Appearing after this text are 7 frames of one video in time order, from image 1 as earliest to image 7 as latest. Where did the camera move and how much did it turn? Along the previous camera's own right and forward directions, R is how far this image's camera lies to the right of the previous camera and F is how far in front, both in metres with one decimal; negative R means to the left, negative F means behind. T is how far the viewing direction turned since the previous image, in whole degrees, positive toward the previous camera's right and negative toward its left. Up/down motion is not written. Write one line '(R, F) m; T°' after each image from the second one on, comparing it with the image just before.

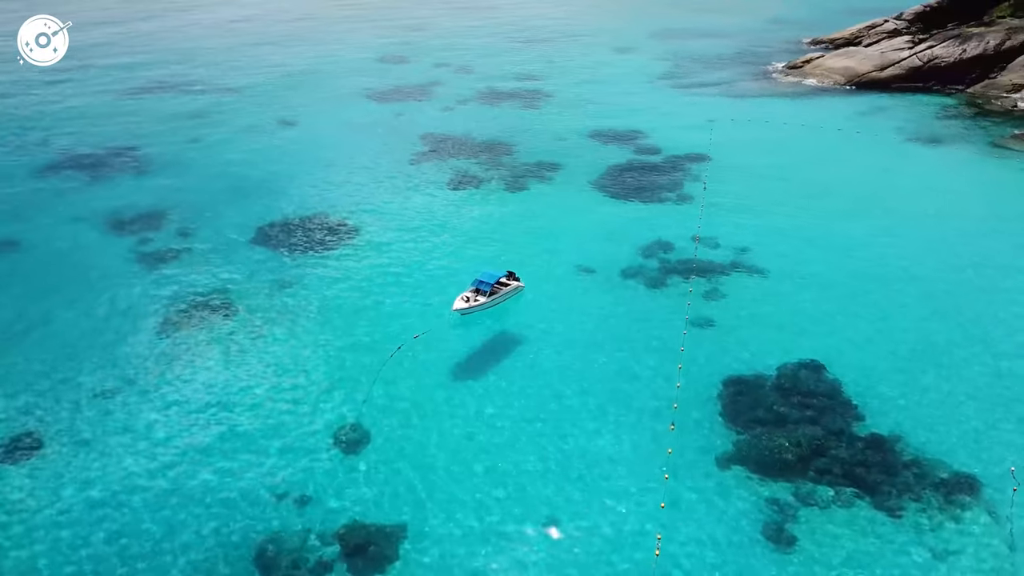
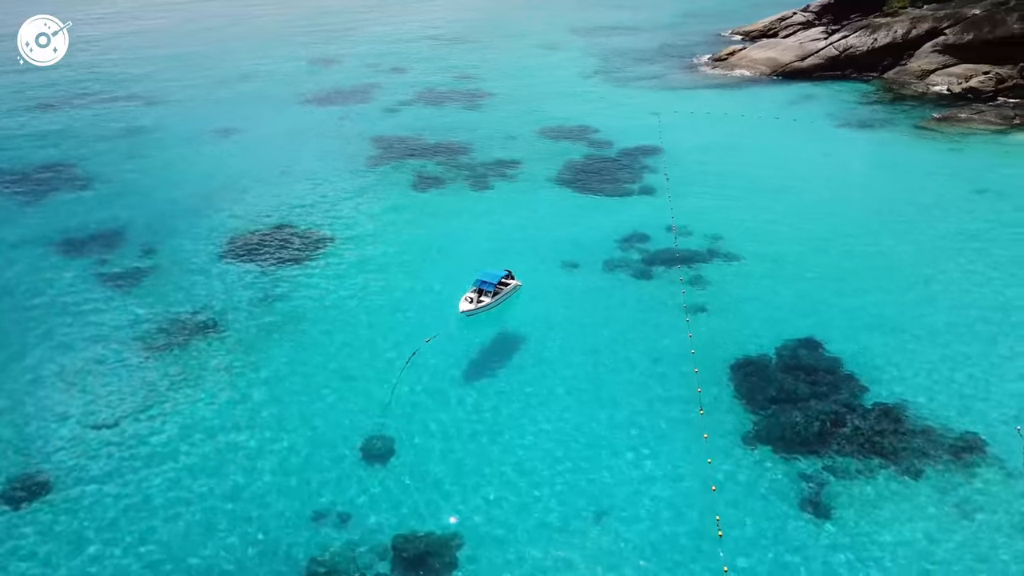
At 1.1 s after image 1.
(-2.0, +0.6) m; +6°
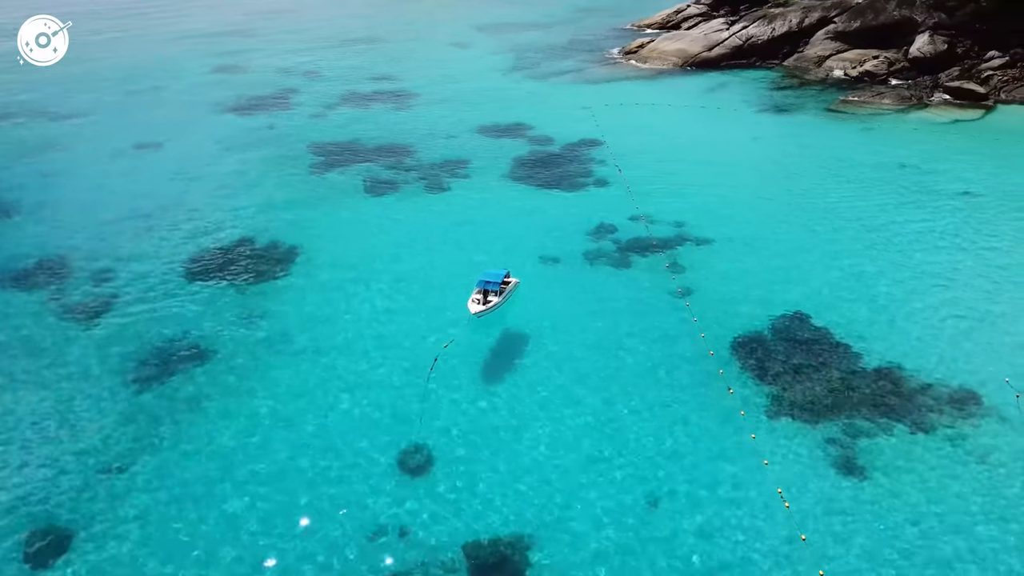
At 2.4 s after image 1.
(-3.0, +0.6) m; +7°
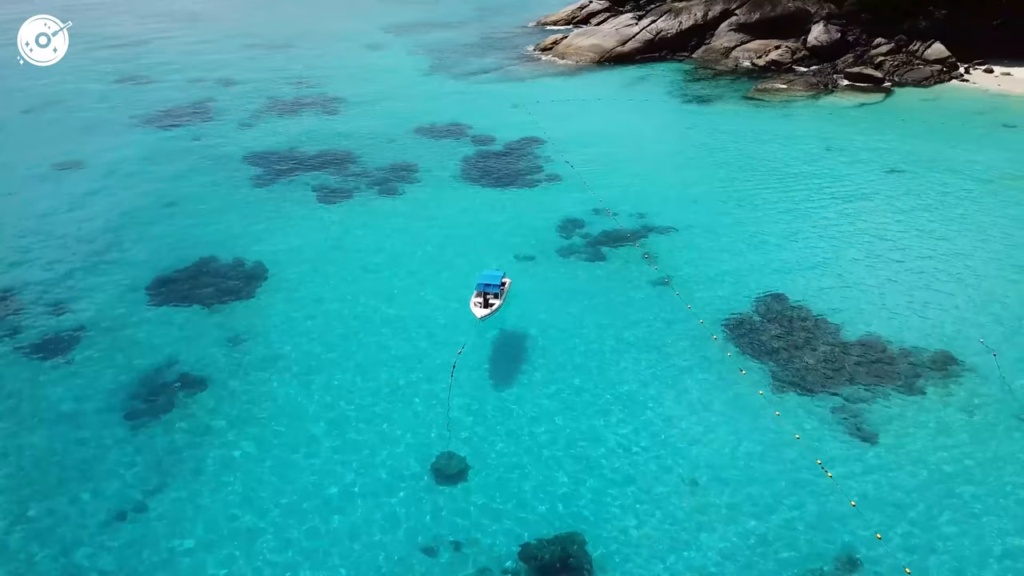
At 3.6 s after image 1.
(-2.8, +0.4) m; +7°
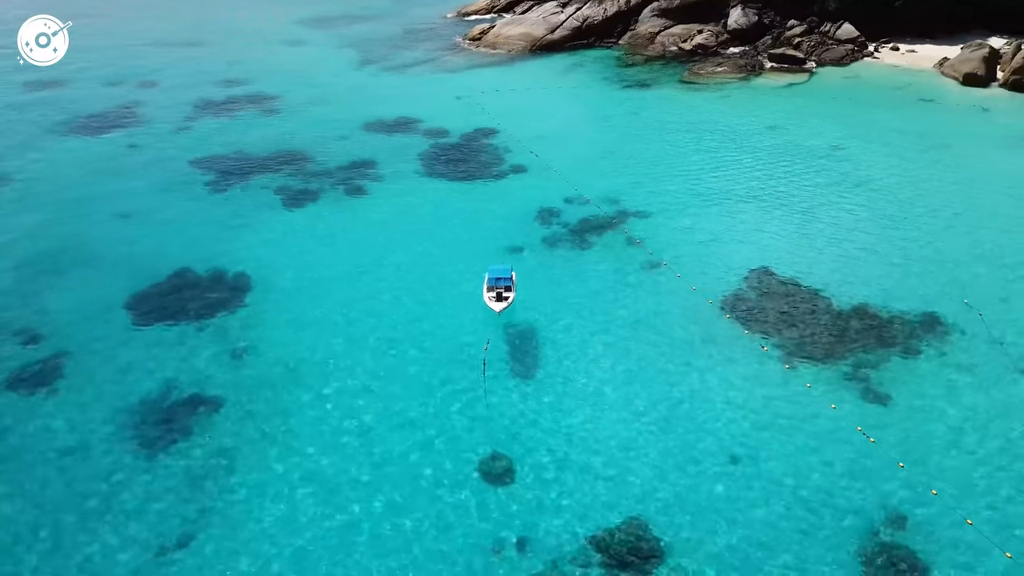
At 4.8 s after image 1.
(-2.9, +0.3) m; +6°
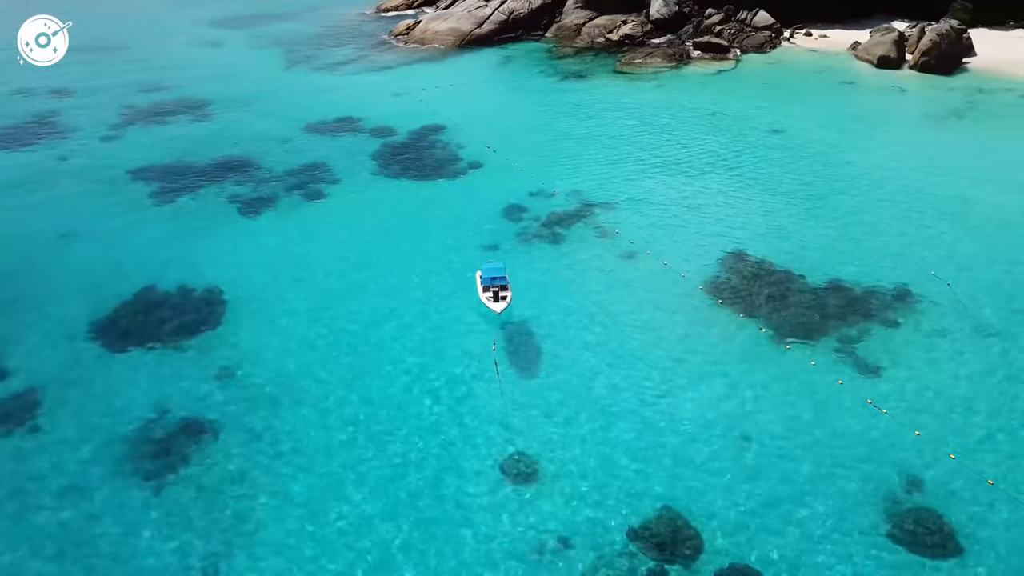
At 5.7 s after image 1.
(-2.3, +0.3) m; +6°
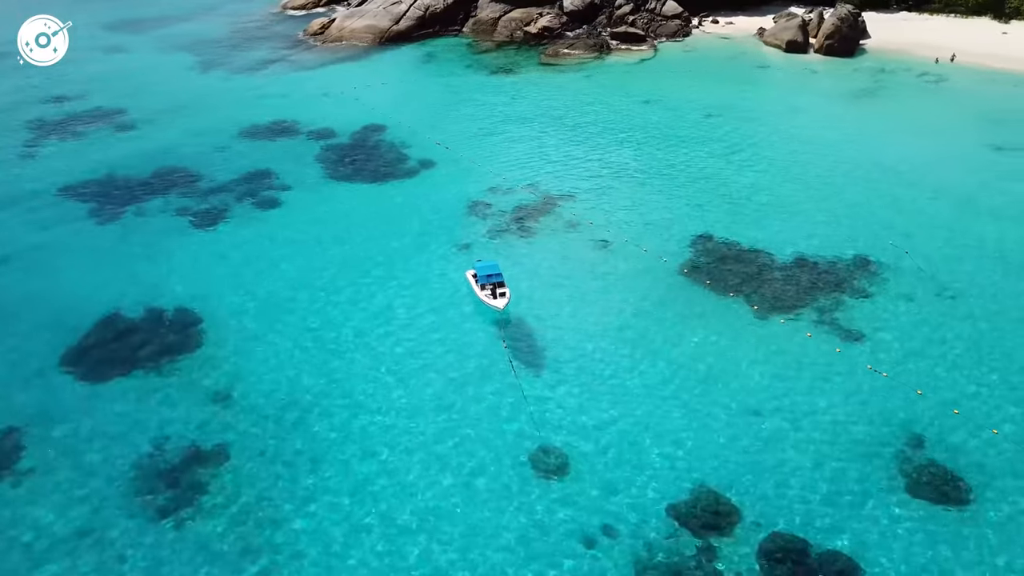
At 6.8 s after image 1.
(-2.7, -0.1) m; +7°
